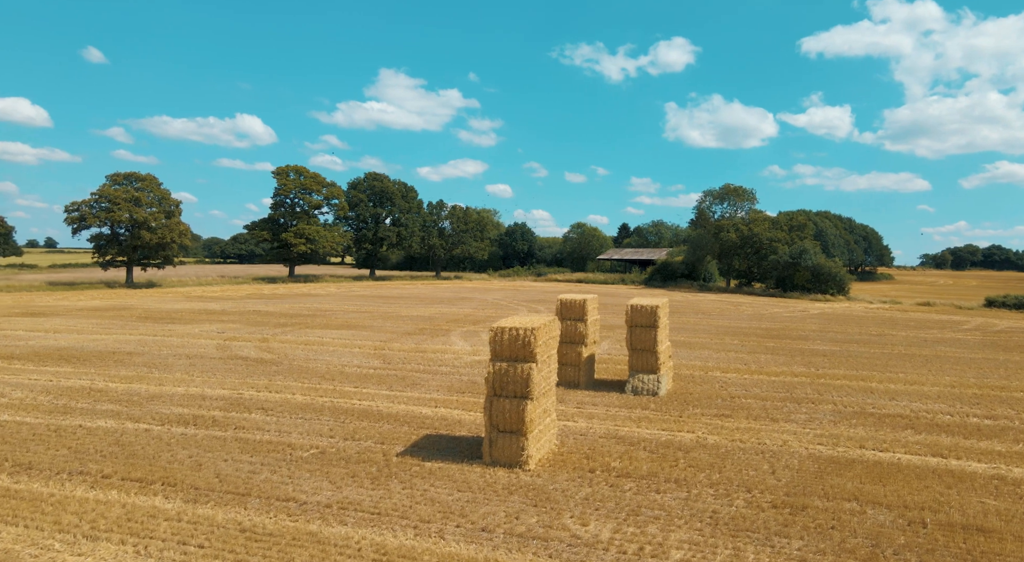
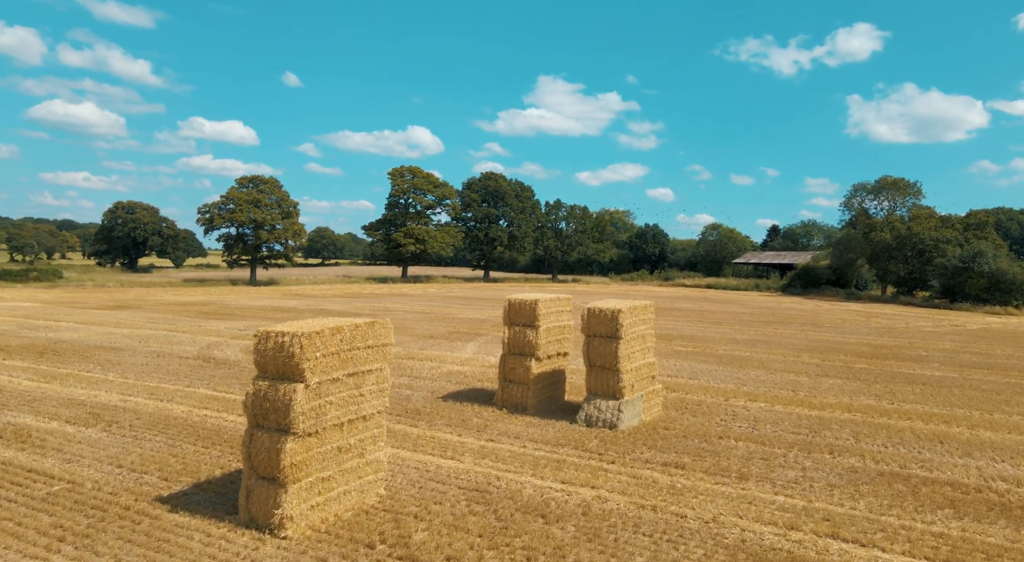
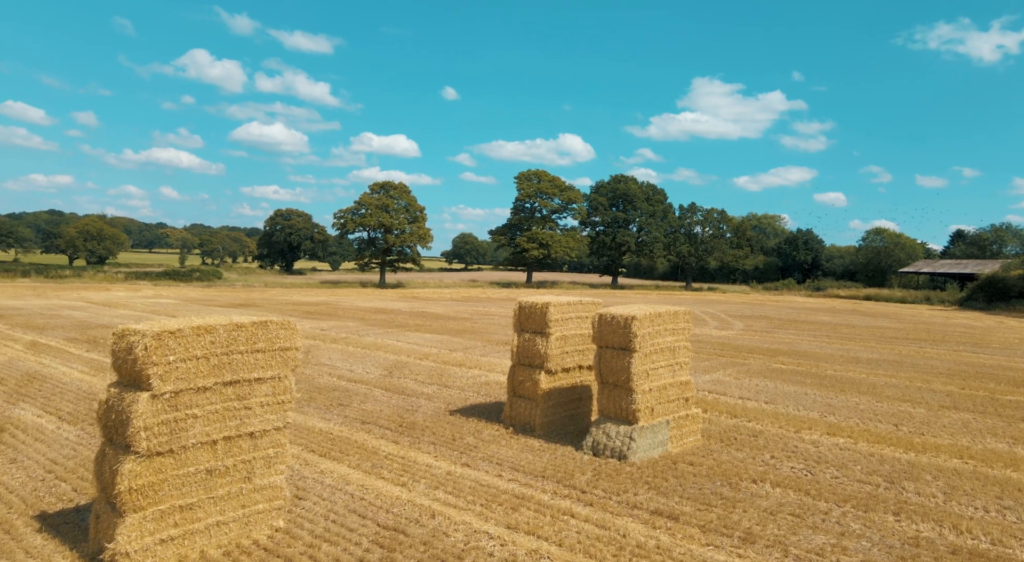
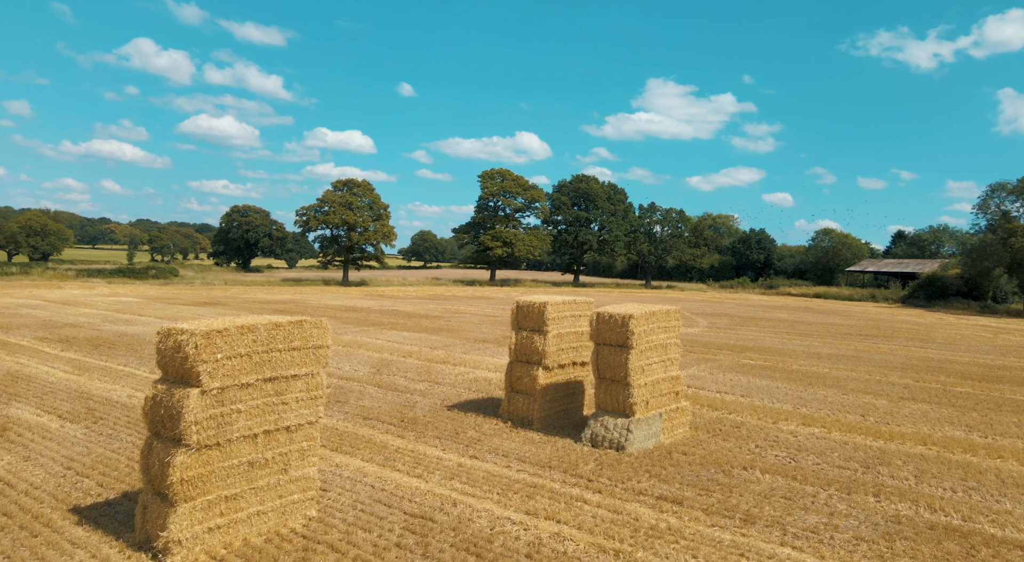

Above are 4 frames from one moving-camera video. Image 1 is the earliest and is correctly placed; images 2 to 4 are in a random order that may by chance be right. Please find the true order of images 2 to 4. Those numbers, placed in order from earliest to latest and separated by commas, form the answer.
2, 4, 3
